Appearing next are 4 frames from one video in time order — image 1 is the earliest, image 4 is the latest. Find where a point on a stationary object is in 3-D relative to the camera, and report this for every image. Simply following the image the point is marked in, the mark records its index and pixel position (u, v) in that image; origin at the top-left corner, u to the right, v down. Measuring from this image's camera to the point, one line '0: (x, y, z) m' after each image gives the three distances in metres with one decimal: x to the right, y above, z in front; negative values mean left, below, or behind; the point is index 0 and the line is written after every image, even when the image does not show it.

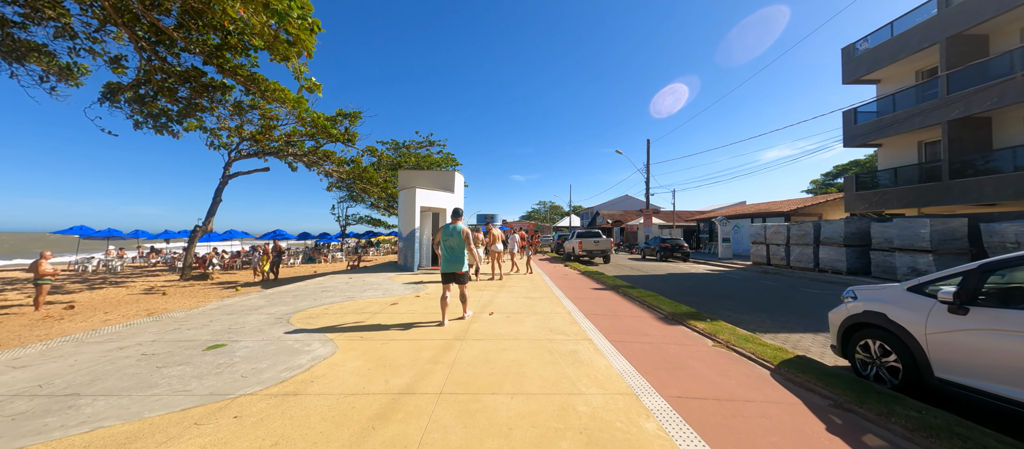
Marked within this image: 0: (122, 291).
0: (-16.0, -2.7, +12.0) m
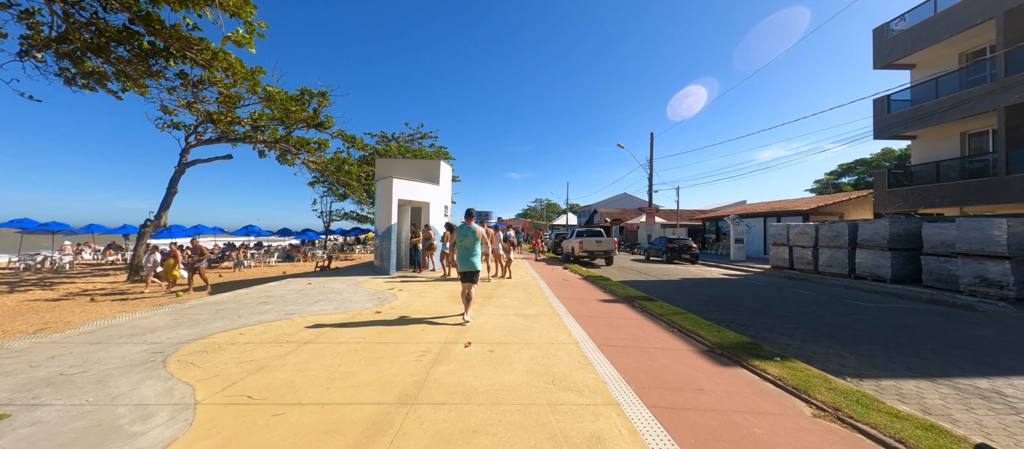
0: (-16.3, -2.4, +10.2) m
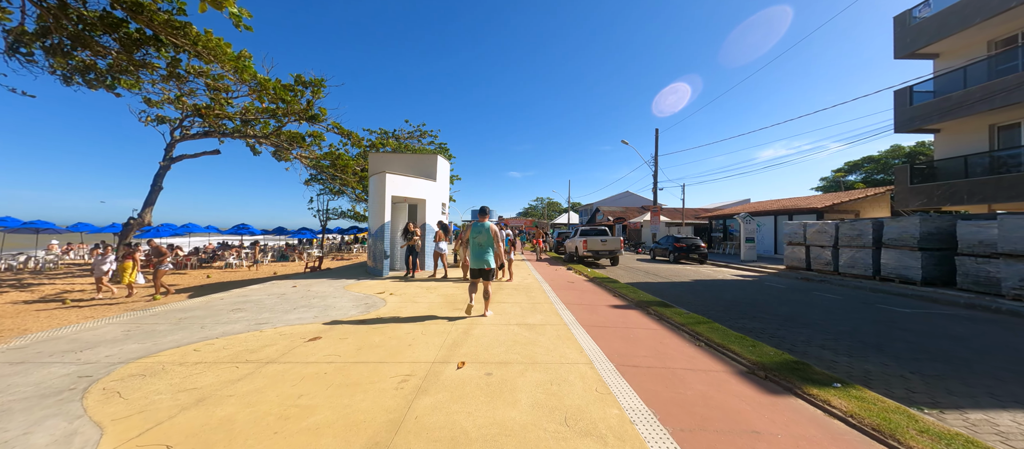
0: (-16.3, -2.4, +9.7) m
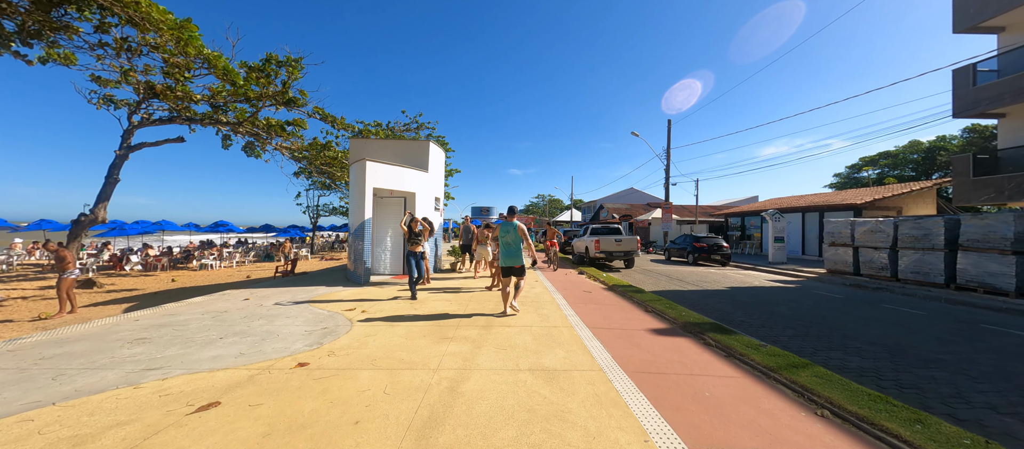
0: (-16.1, -2.3, +8.2) m
